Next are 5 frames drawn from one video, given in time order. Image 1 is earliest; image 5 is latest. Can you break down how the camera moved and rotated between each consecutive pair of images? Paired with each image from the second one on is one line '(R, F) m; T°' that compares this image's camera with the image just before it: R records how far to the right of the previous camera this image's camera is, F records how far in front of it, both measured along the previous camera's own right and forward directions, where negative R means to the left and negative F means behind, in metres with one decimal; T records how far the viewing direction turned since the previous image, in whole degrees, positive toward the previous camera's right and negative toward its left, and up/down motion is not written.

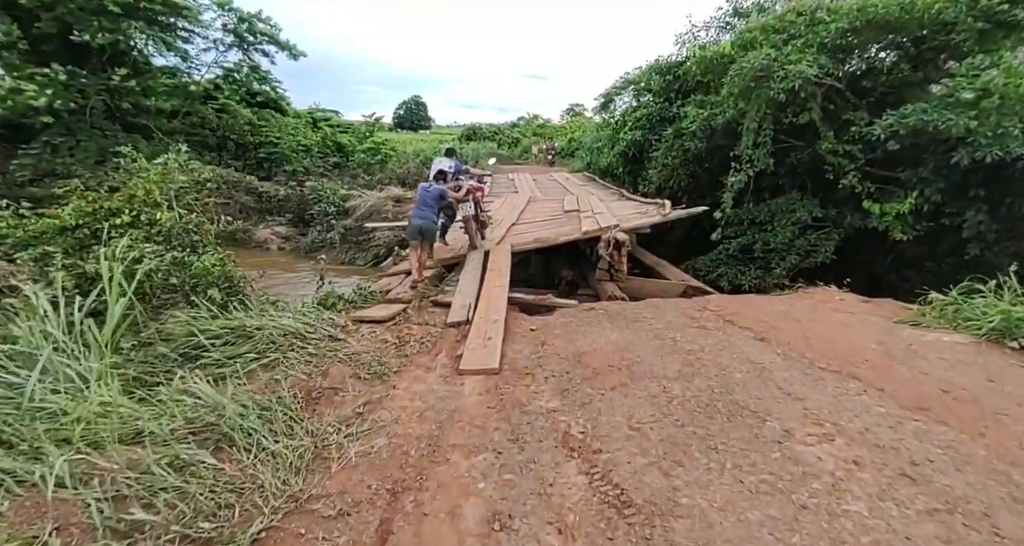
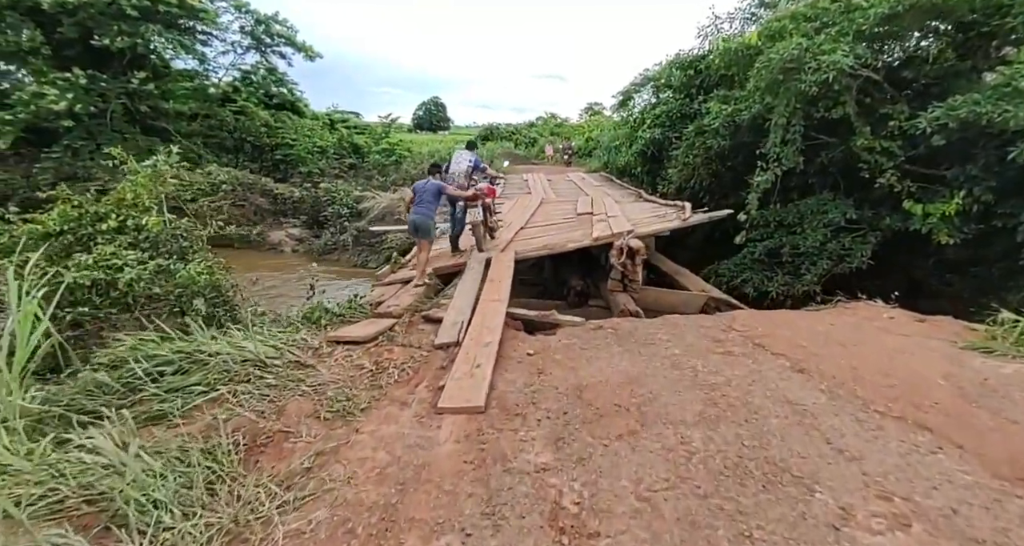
(+0.2, +0.4) m; -2°
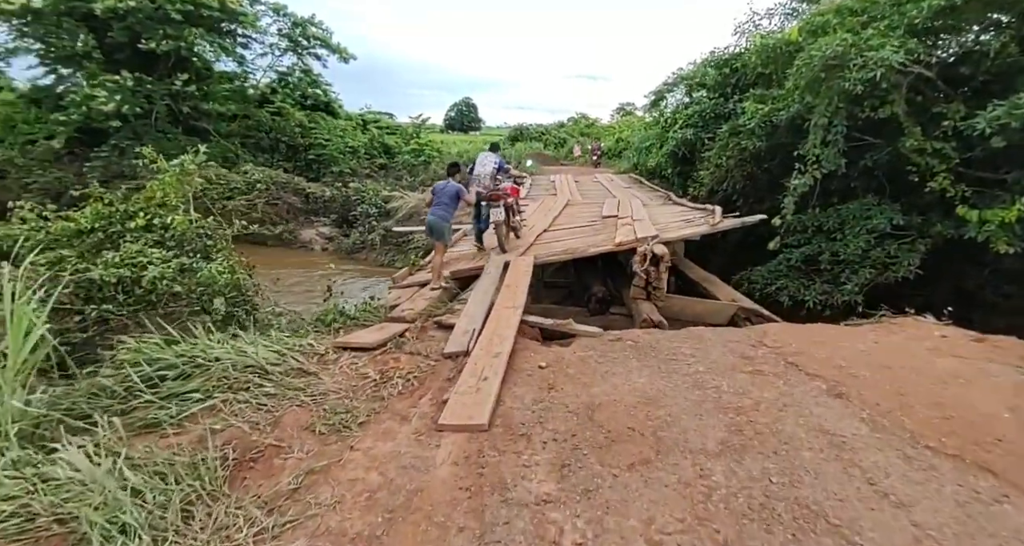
(+0.1, +0.2) m; -3°
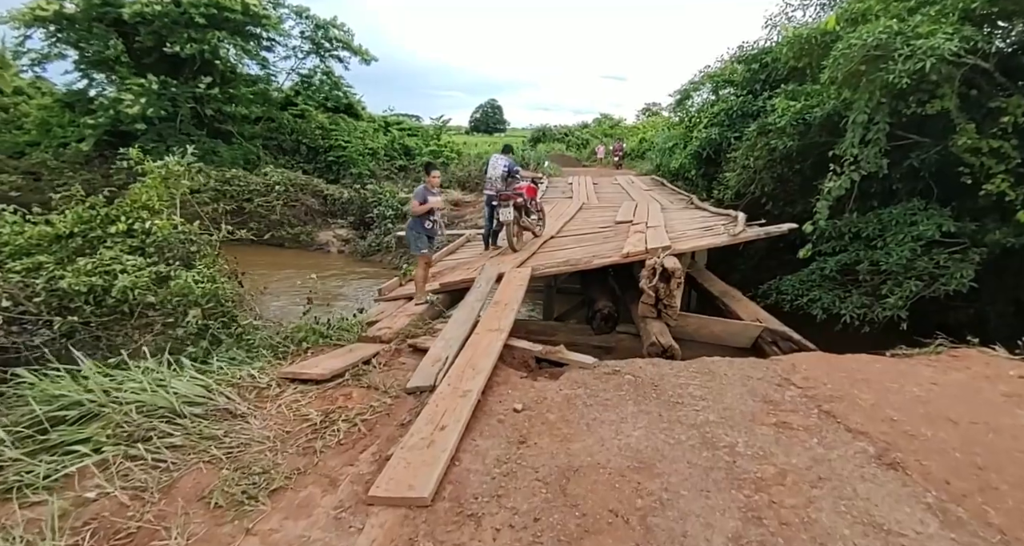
(+0.3, +0.5) m; -3°
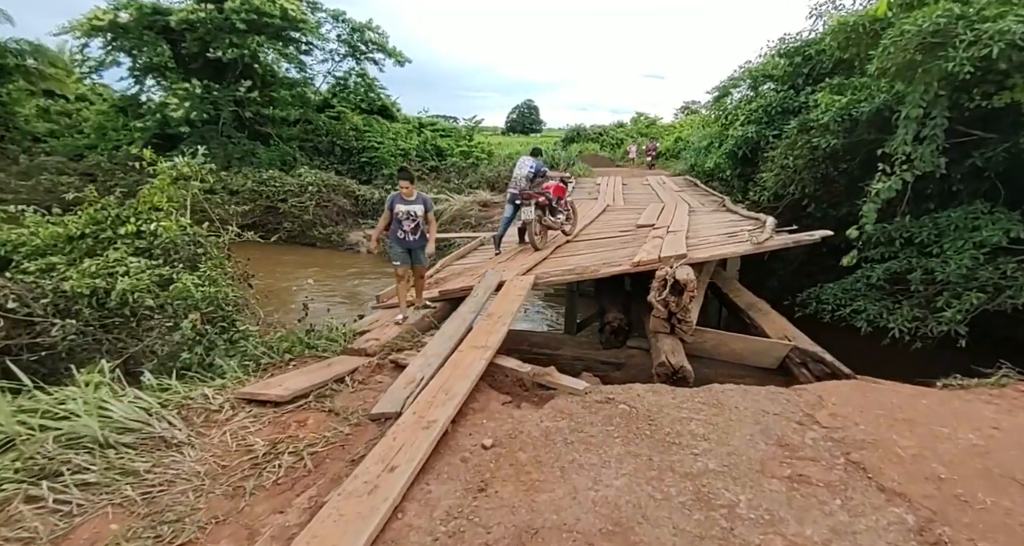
(+0.3, +0.3) m; -4°
